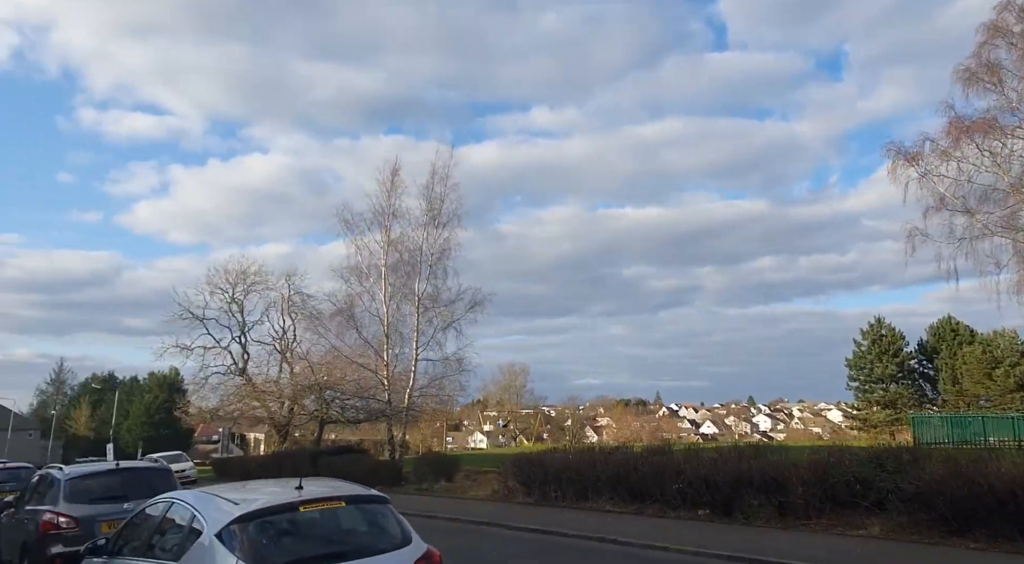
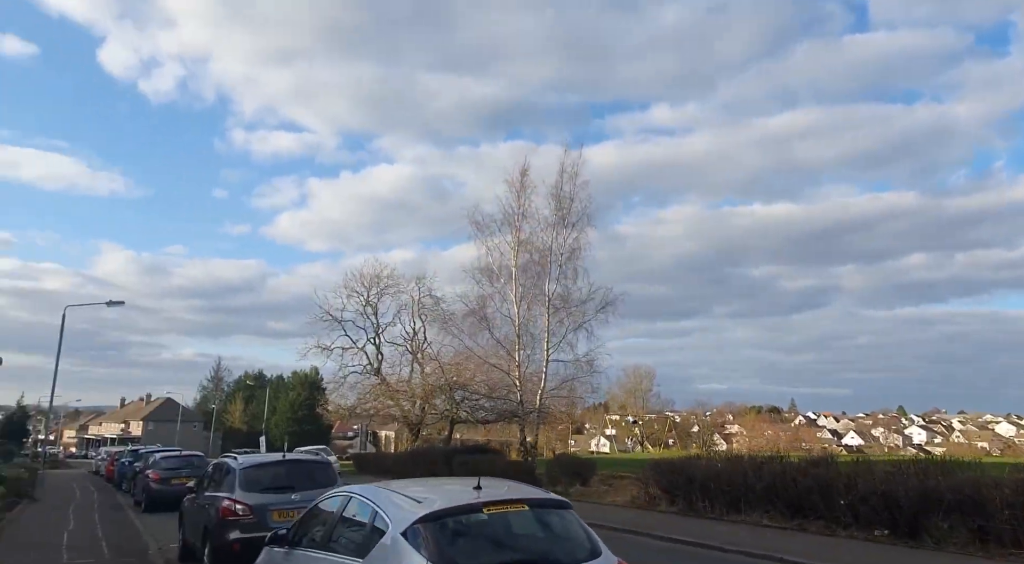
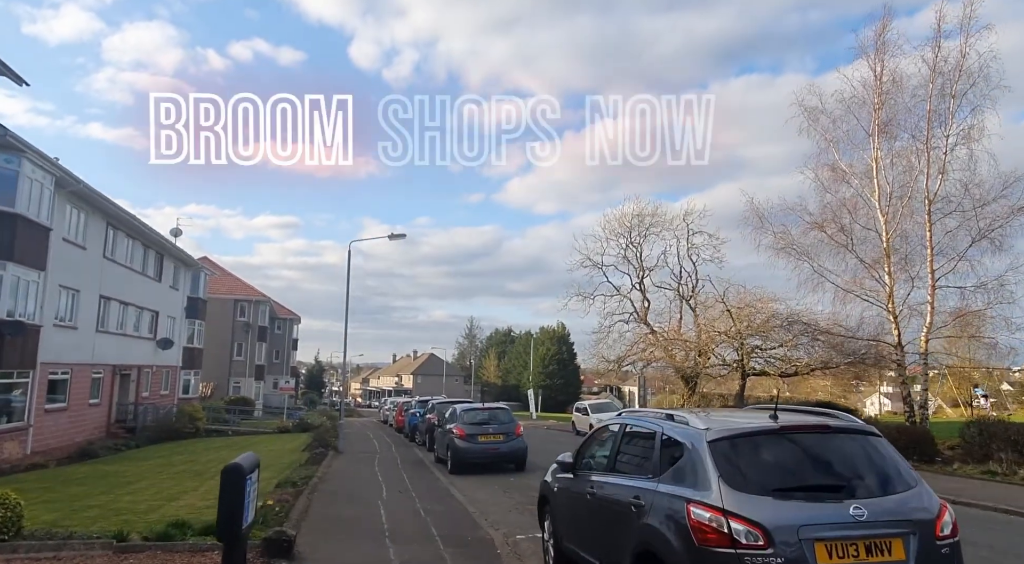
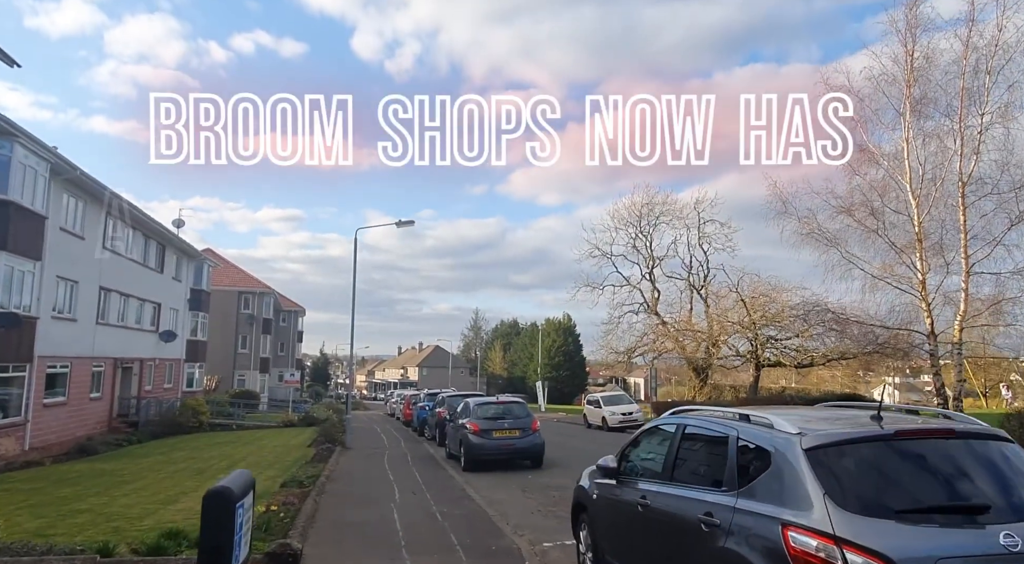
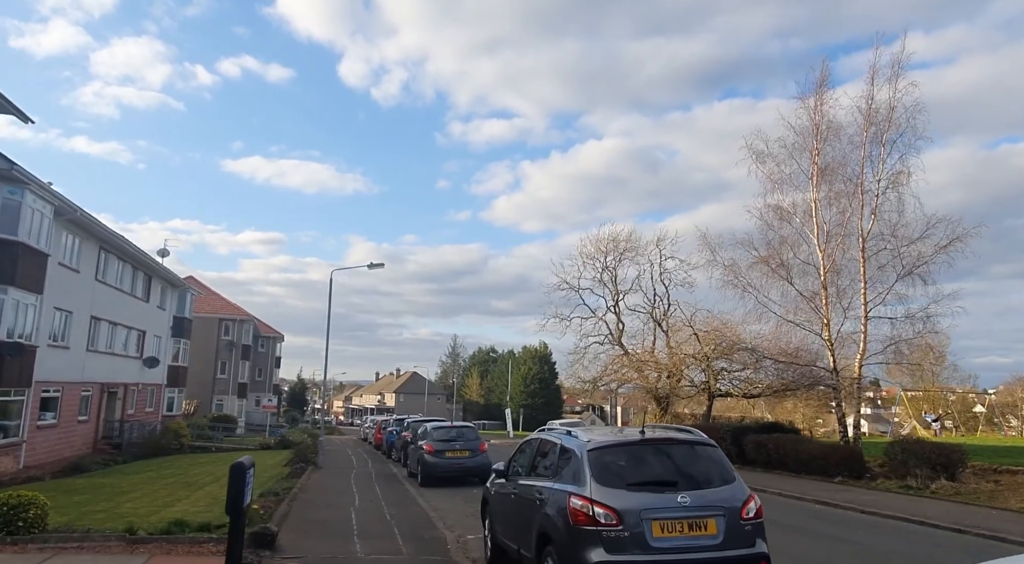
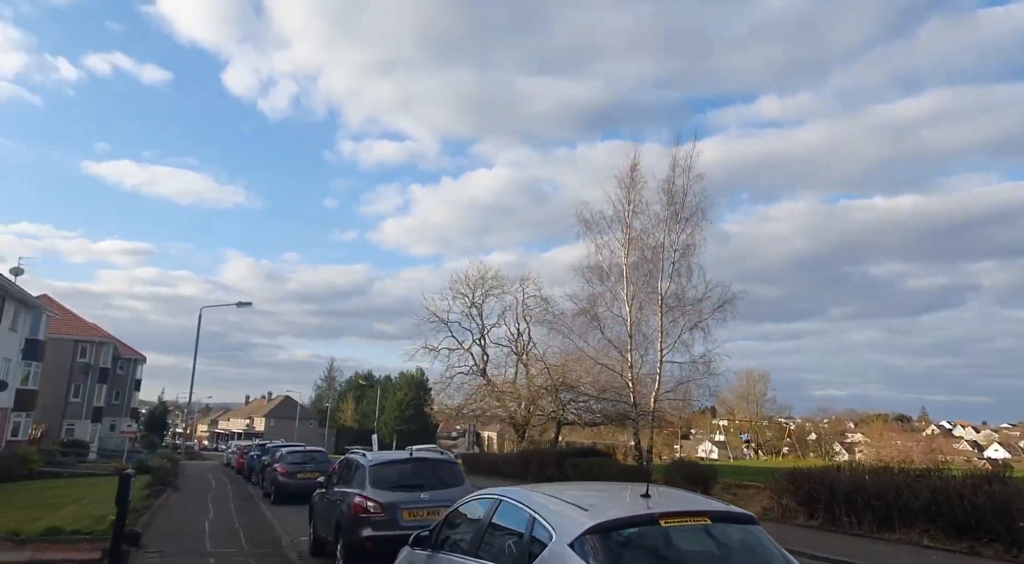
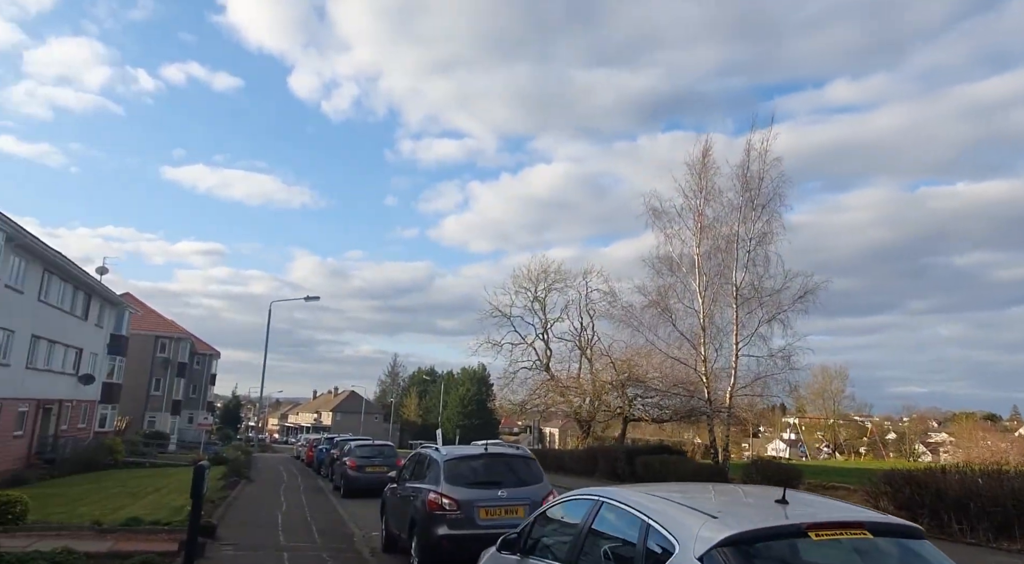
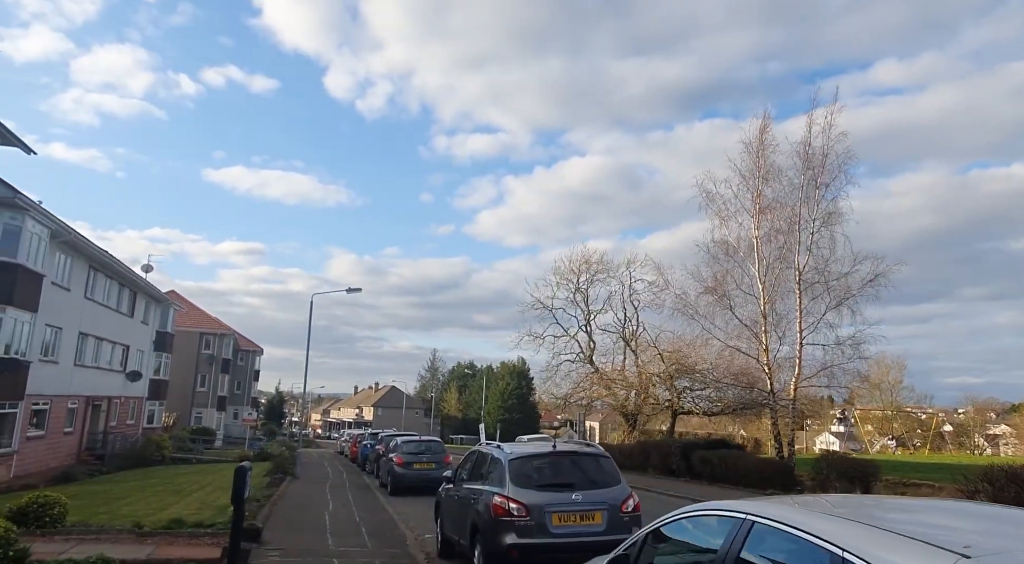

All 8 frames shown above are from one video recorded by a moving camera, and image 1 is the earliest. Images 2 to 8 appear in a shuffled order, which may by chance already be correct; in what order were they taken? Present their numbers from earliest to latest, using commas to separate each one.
2, 6, 7, 8, 5, 3, 4
